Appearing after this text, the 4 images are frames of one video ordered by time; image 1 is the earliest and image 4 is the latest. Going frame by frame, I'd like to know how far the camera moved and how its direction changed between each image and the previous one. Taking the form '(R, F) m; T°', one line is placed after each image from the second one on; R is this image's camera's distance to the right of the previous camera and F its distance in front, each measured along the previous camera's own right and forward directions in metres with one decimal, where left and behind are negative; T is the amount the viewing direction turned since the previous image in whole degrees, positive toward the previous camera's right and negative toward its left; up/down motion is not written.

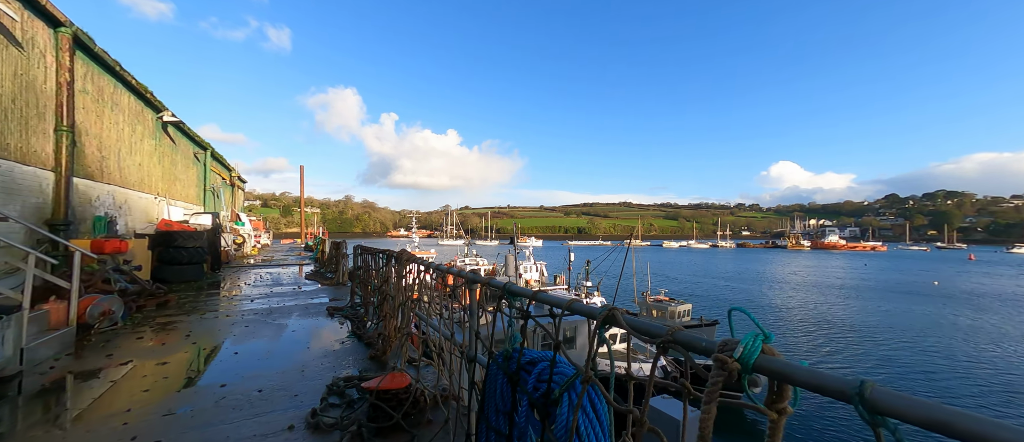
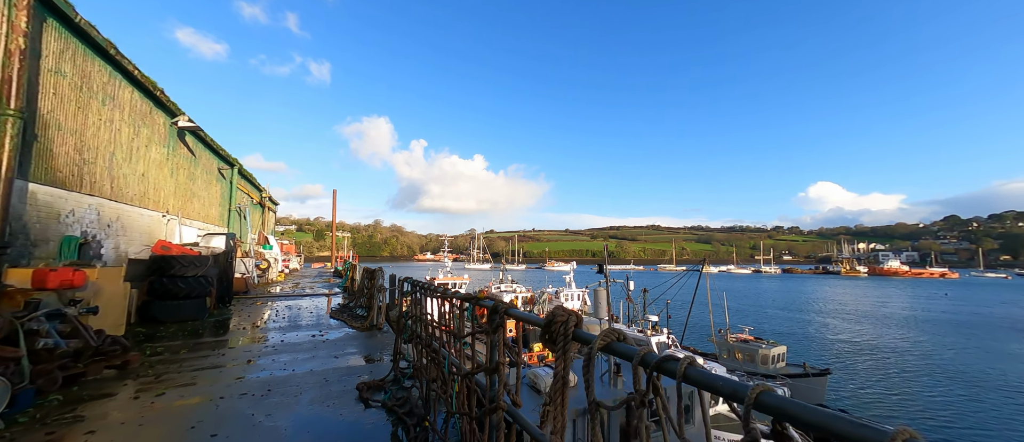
(-1.2, +2.5) m; -4°
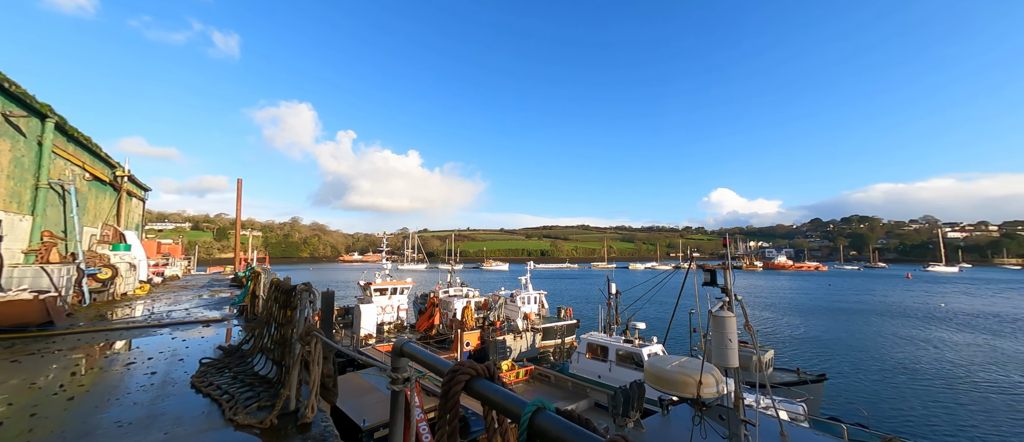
(-1.3, +4.0) m; +10°
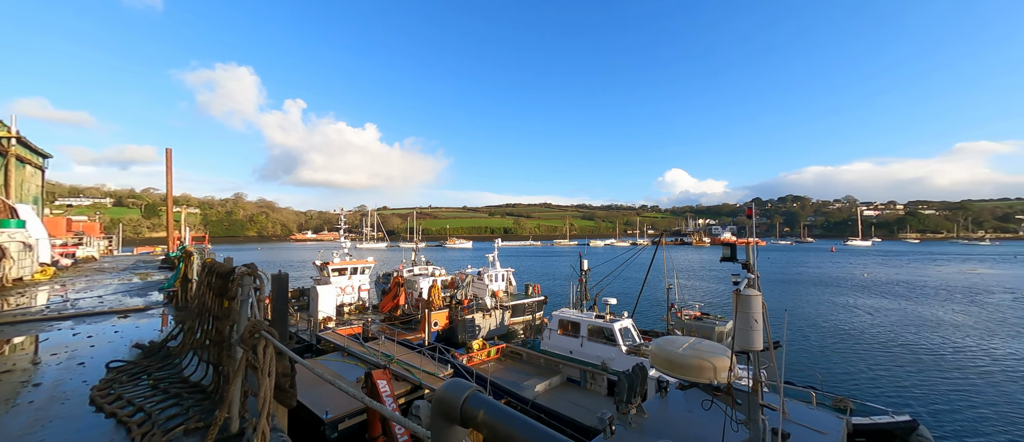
(-0.4, +0.9) m; +5°
